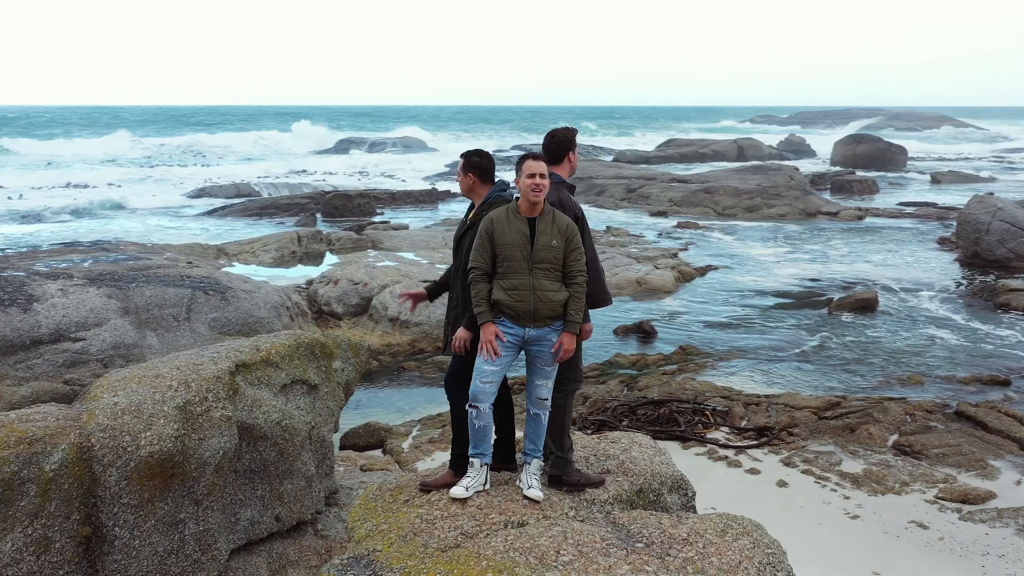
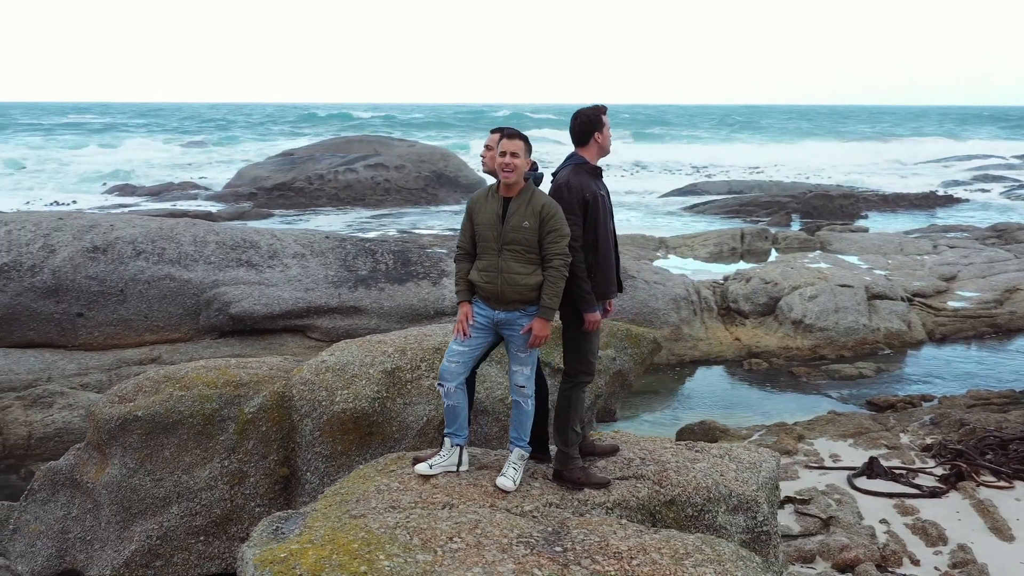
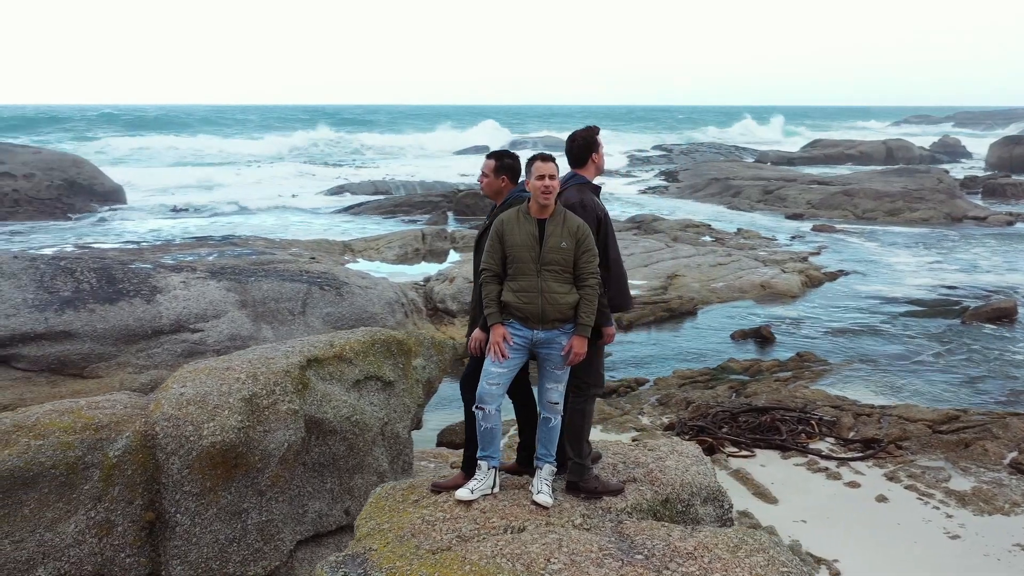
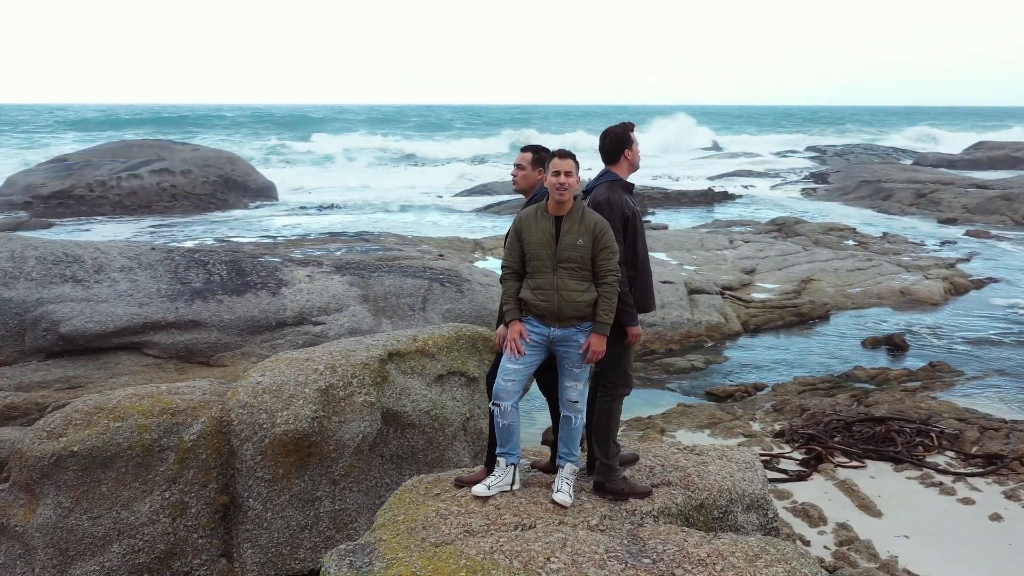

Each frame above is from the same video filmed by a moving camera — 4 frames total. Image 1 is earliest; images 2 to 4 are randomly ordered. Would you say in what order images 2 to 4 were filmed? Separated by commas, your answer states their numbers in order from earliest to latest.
3, 4, 2
